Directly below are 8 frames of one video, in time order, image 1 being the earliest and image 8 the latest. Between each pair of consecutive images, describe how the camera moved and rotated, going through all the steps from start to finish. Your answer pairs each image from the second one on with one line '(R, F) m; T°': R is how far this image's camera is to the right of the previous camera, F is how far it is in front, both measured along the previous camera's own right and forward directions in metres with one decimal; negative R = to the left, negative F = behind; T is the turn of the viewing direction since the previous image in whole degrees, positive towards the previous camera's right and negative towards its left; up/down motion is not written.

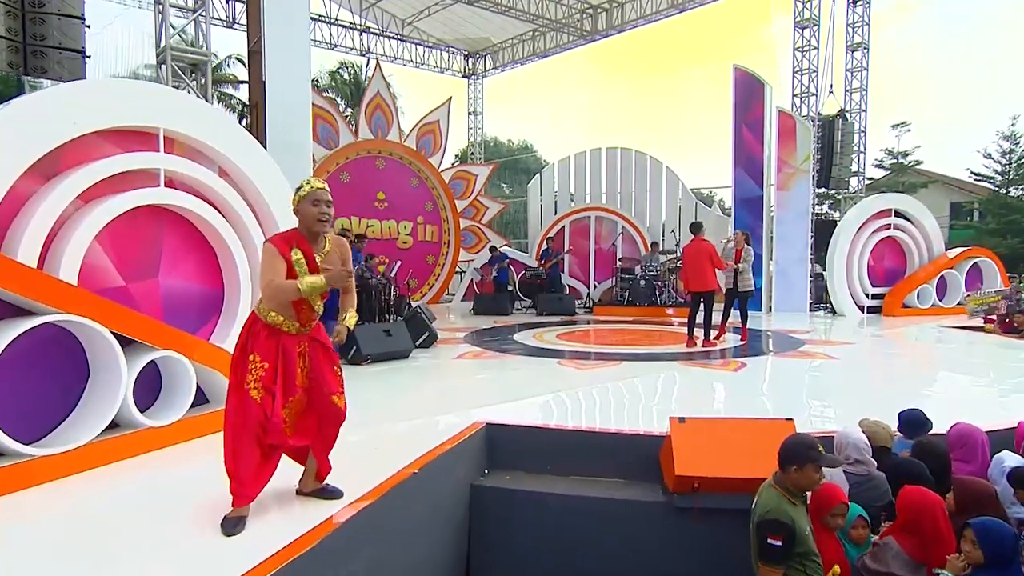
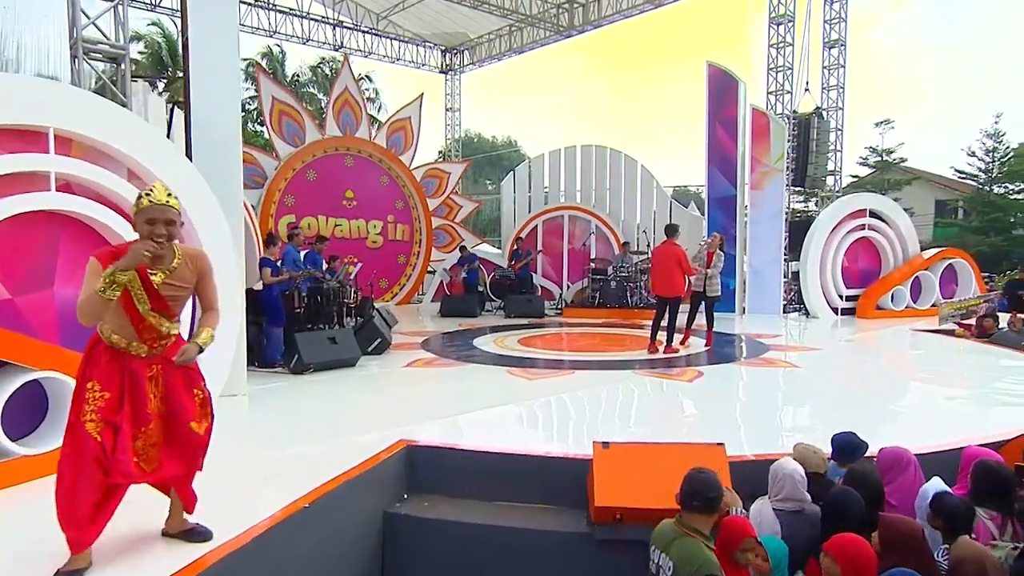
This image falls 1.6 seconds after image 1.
(+0.3, +0.2) m; +1°
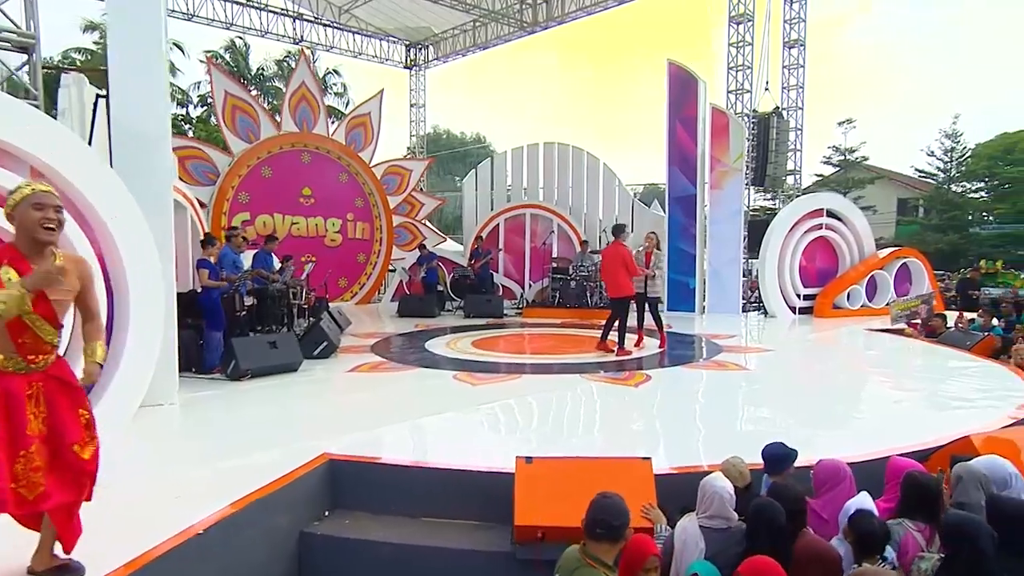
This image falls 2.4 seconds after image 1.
(+0.2, +0.1) m; +2°
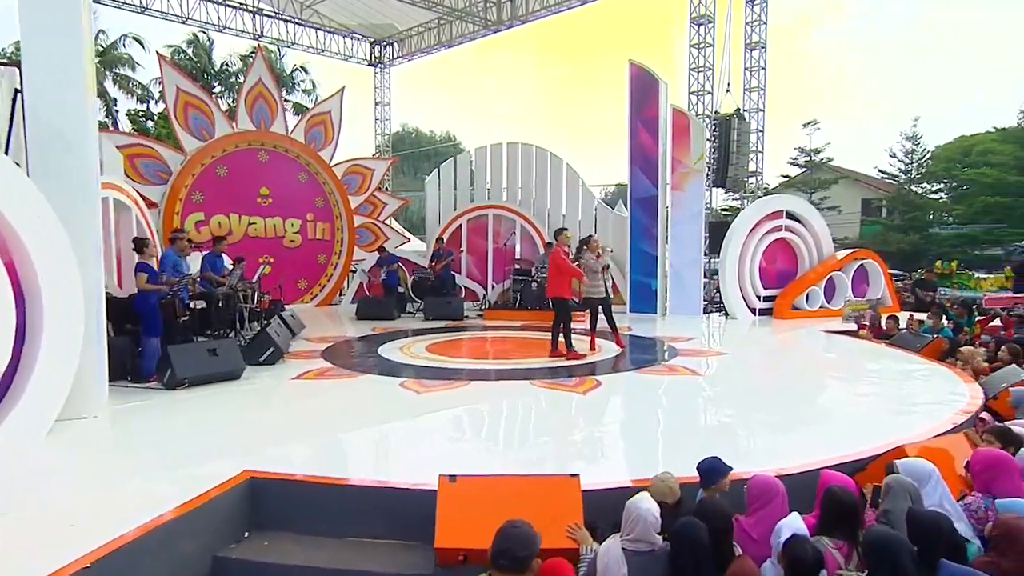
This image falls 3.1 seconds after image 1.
(+0.2, +0.1) m; +2°
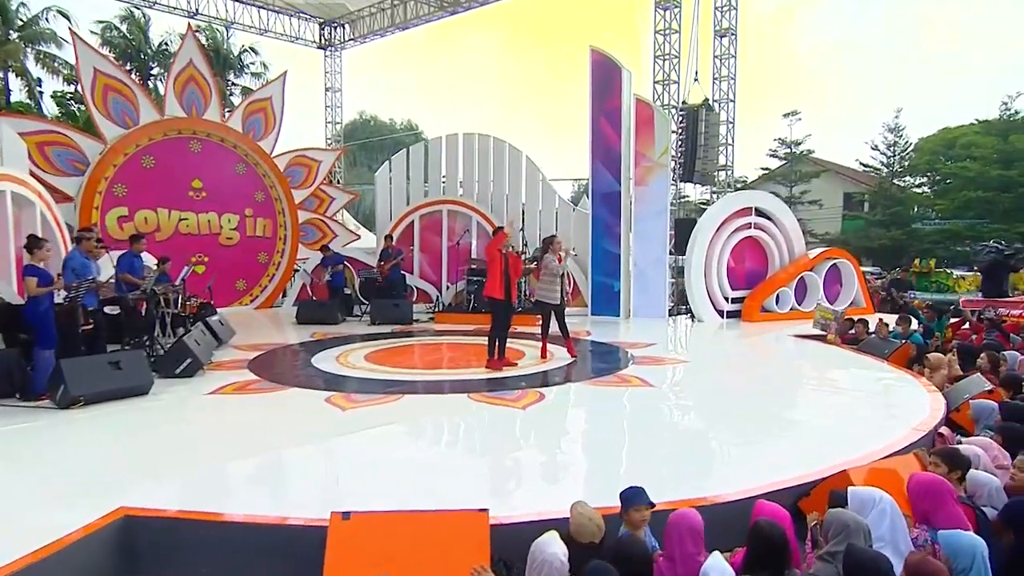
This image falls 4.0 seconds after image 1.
(+0.2, +0.6) m; +3°
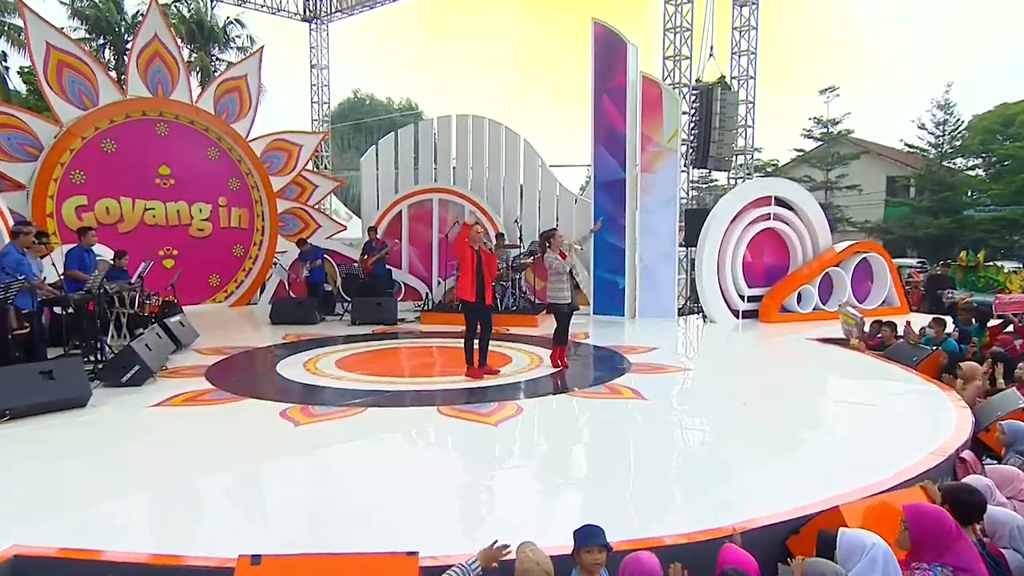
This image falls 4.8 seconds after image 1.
(+0.1, +0.8) m; -1°
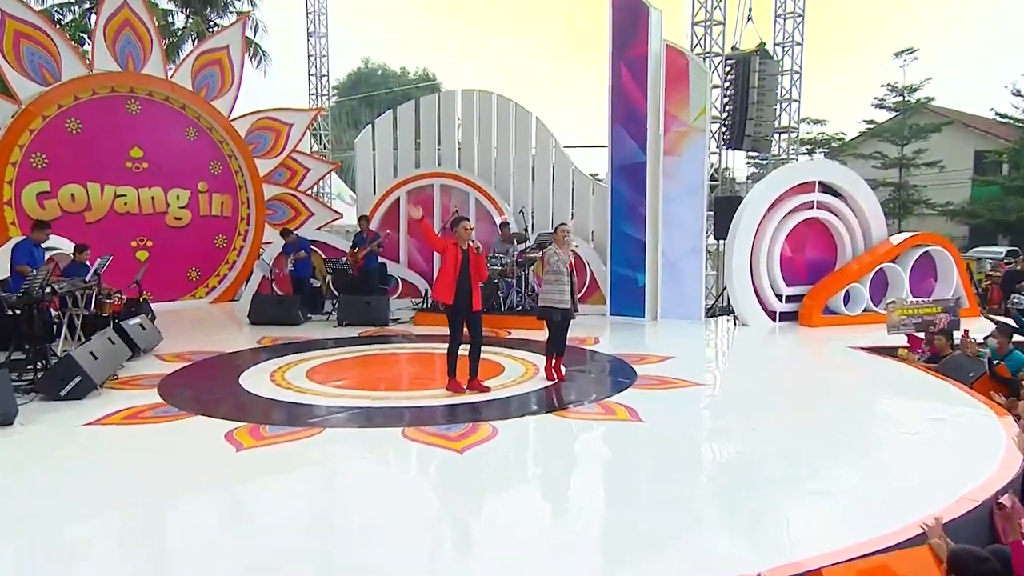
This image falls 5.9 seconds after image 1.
(+0.2, +0.9) m; -2°
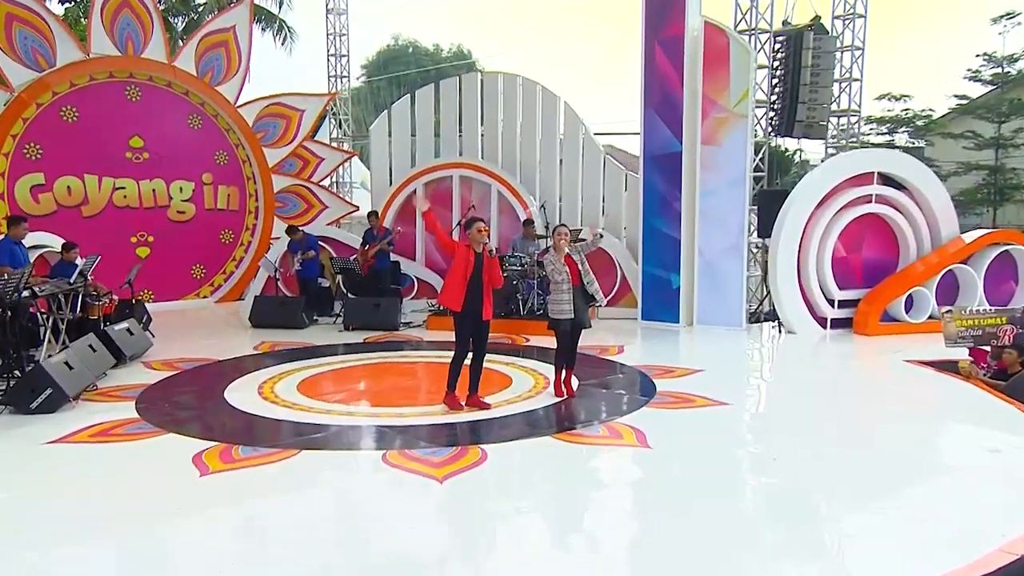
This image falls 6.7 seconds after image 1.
(+0.1, +0.6) m; -3°
